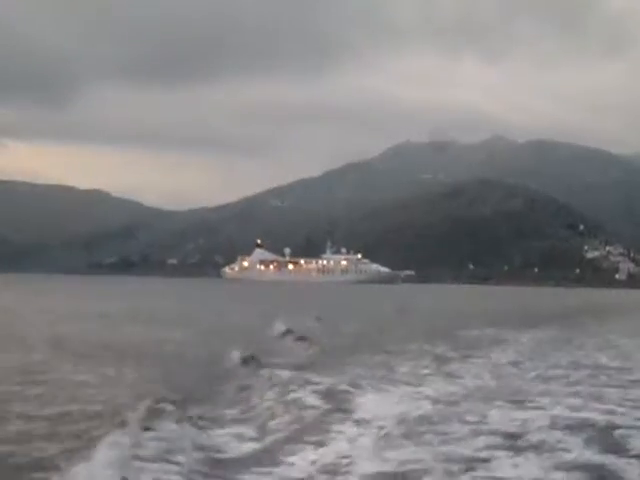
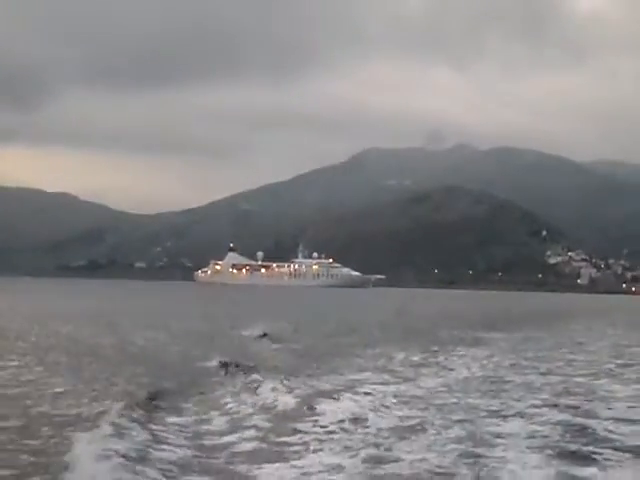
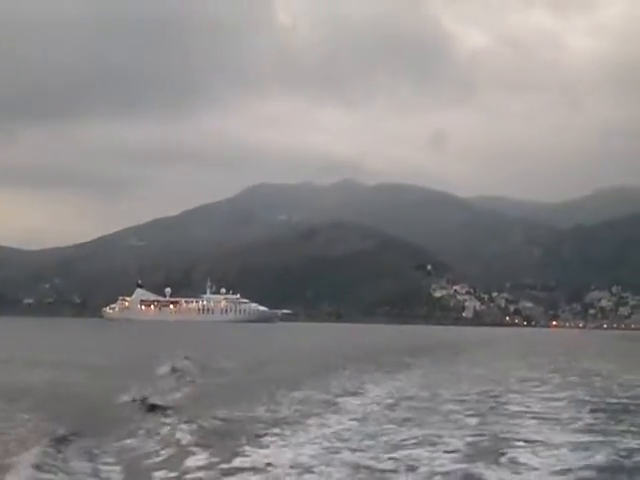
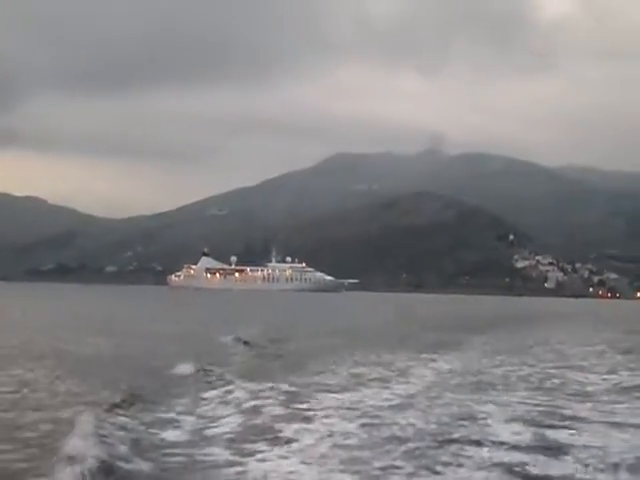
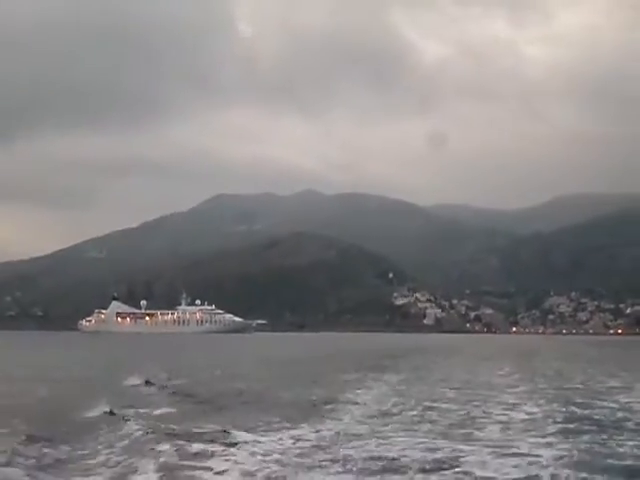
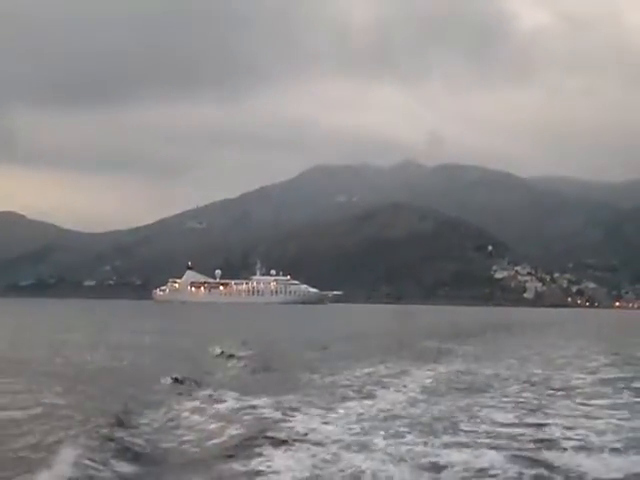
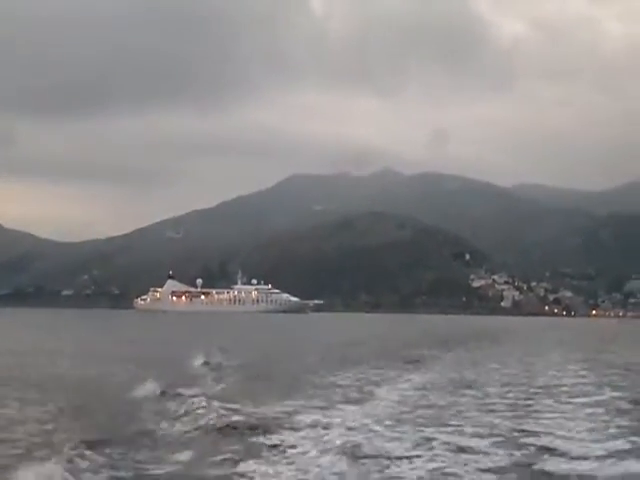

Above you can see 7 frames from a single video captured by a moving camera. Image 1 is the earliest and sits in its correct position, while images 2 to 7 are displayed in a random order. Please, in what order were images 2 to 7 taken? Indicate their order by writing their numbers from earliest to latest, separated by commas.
2, 4, 6, 7, 3, 5
